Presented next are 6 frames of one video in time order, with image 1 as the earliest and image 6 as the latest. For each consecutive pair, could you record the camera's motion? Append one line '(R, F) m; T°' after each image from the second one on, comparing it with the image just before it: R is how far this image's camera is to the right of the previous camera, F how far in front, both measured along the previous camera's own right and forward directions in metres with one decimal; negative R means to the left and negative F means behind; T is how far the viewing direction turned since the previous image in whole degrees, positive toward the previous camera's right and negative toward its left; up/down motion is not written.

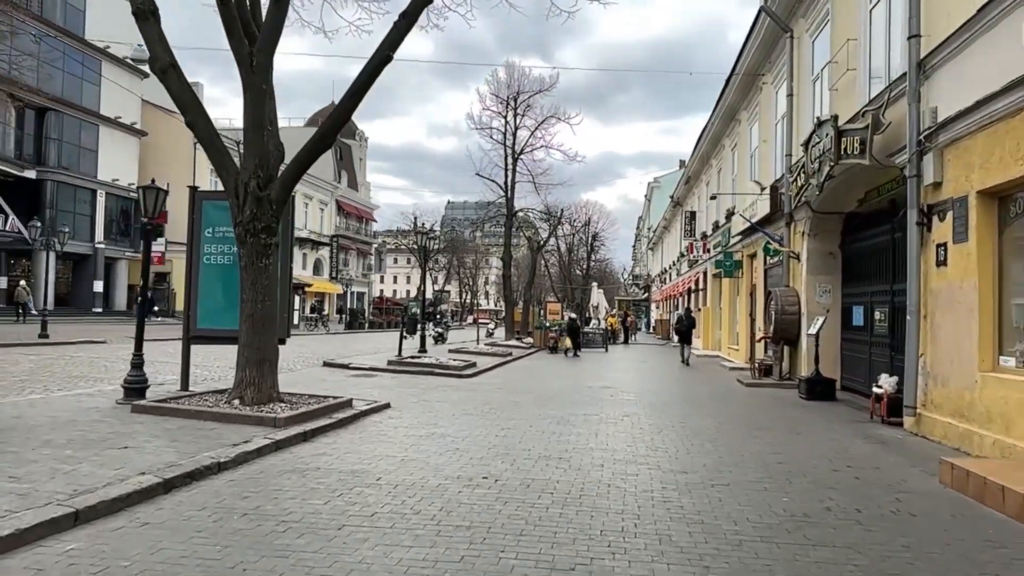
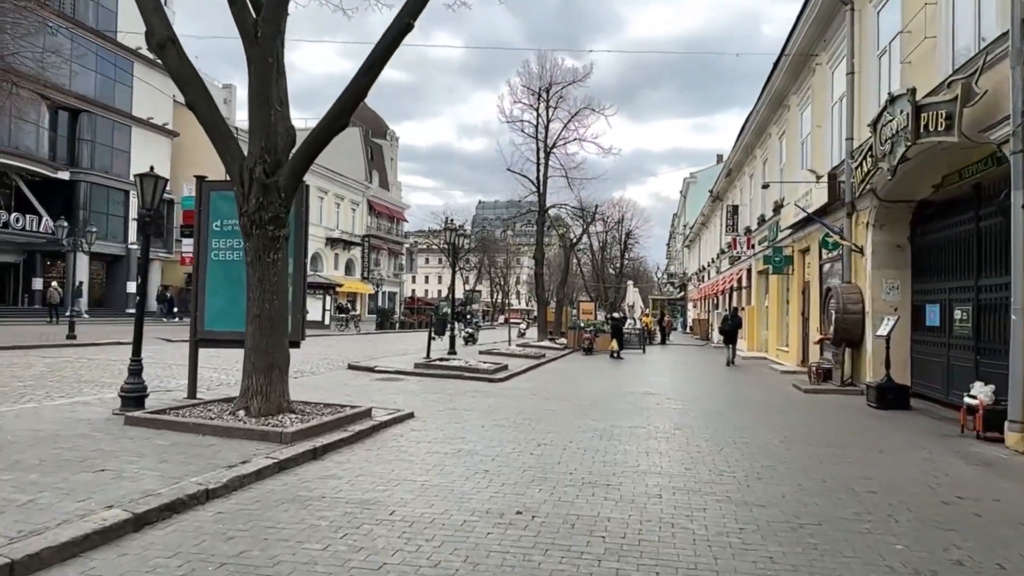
(-0.1, +1.1) m; -3°
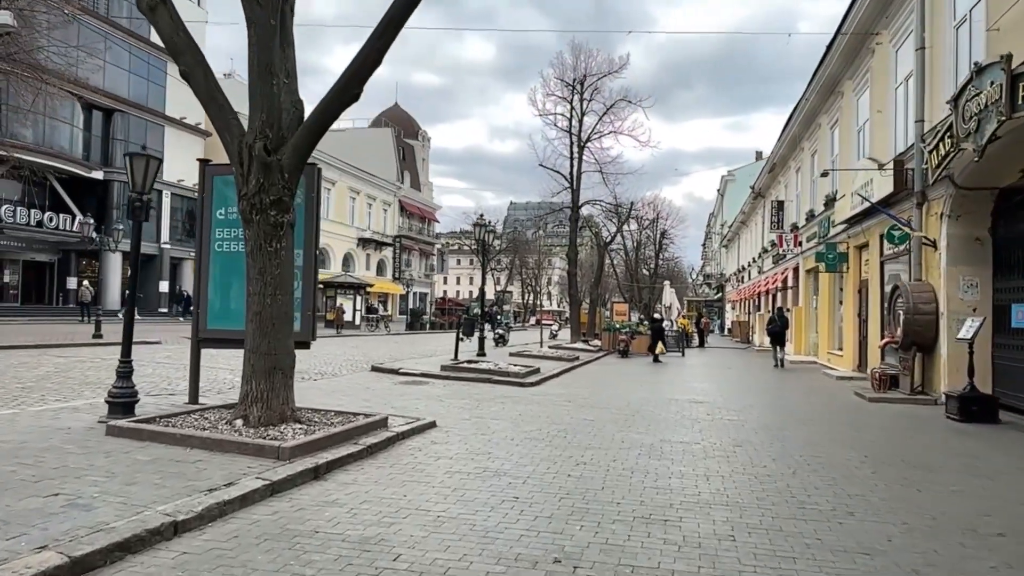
(0.0, +1.1) m; -3°
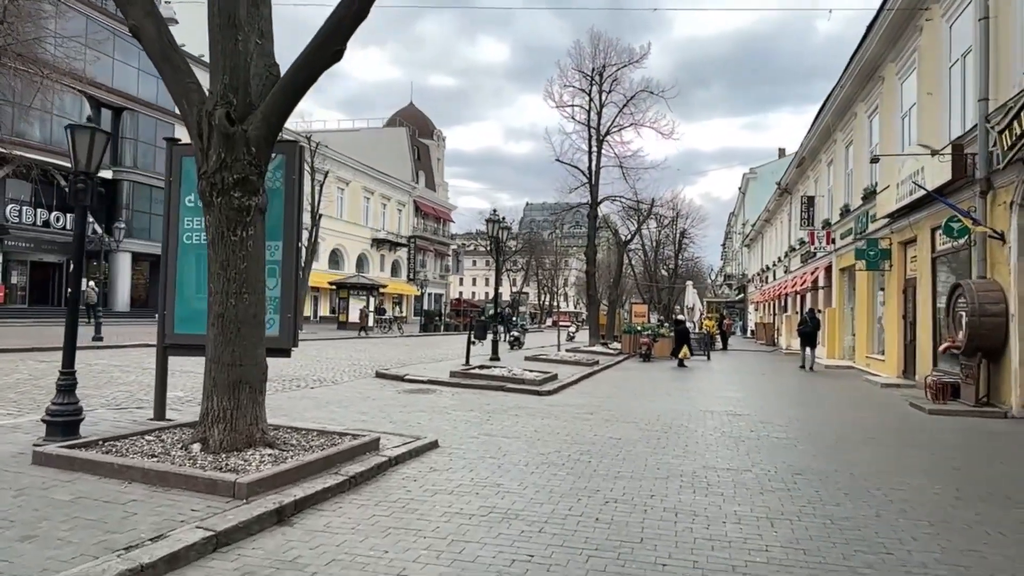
(0.0, +1.3) m; -1°
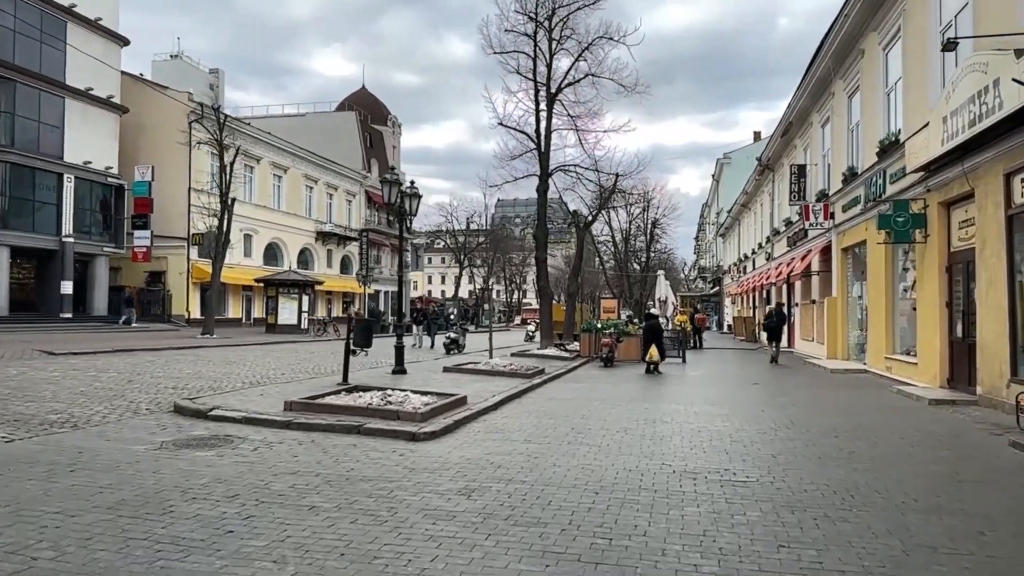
(+1.5, +5.1) m; +2°
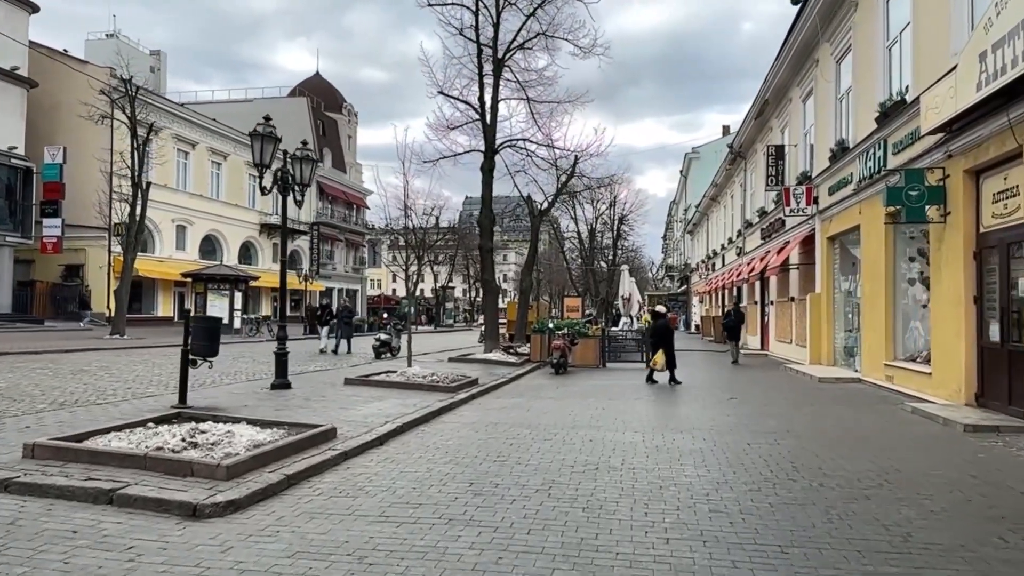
(+0.9, +3.1) m; +3°
